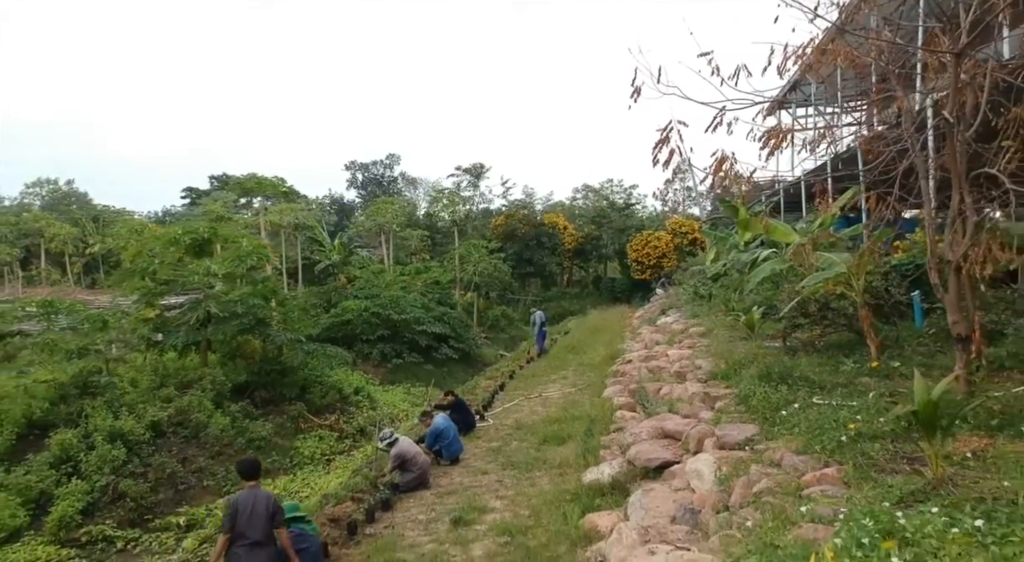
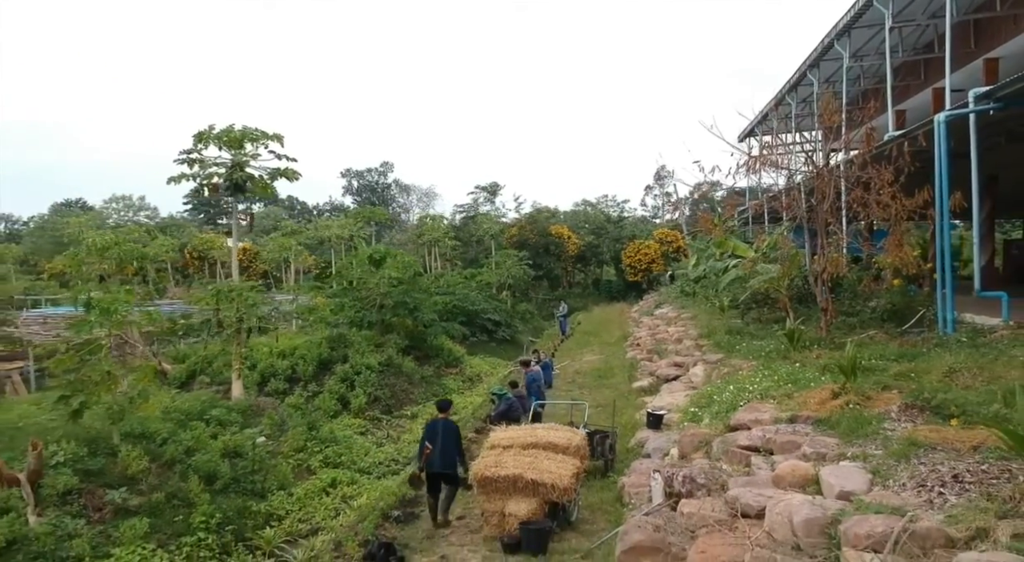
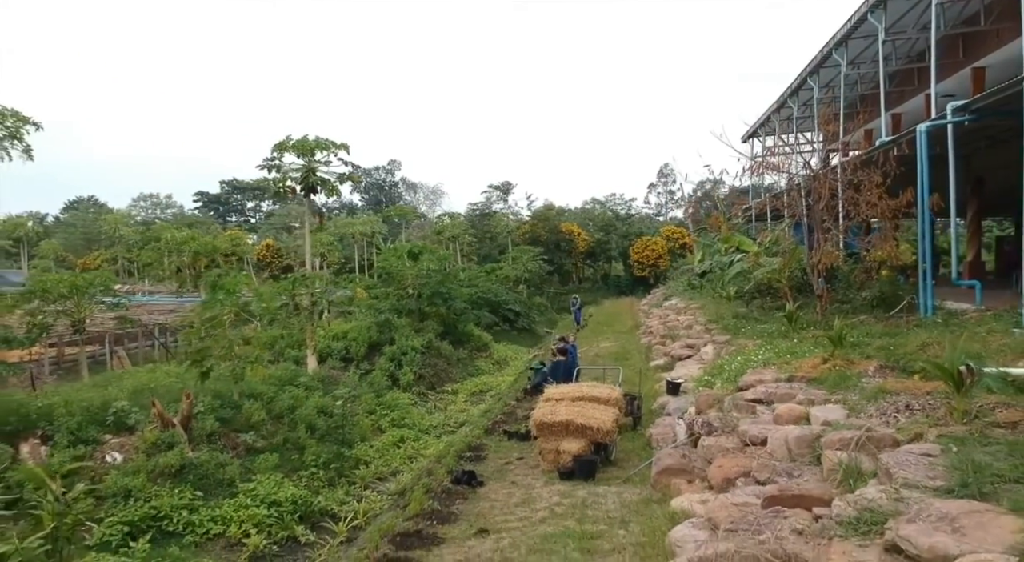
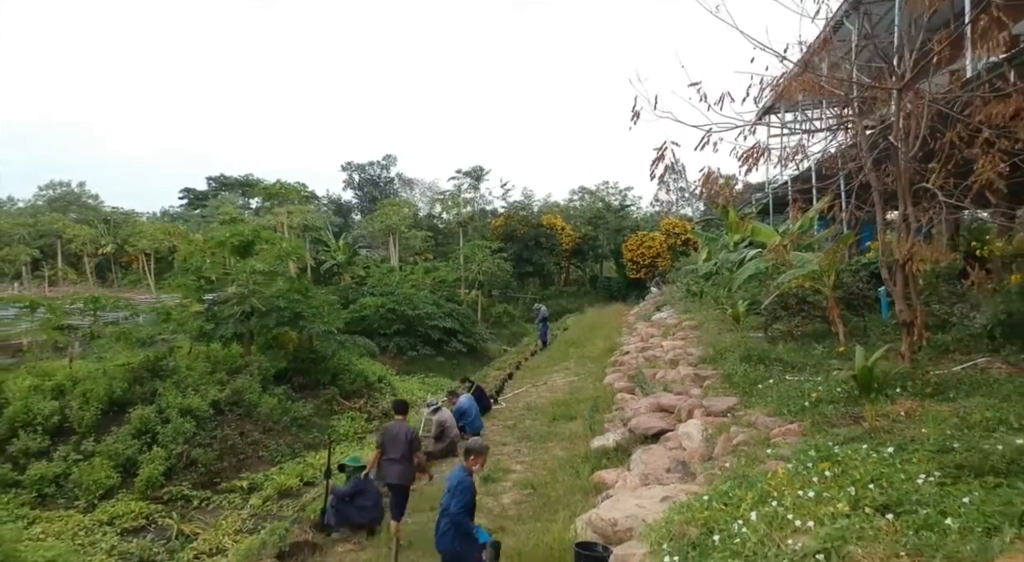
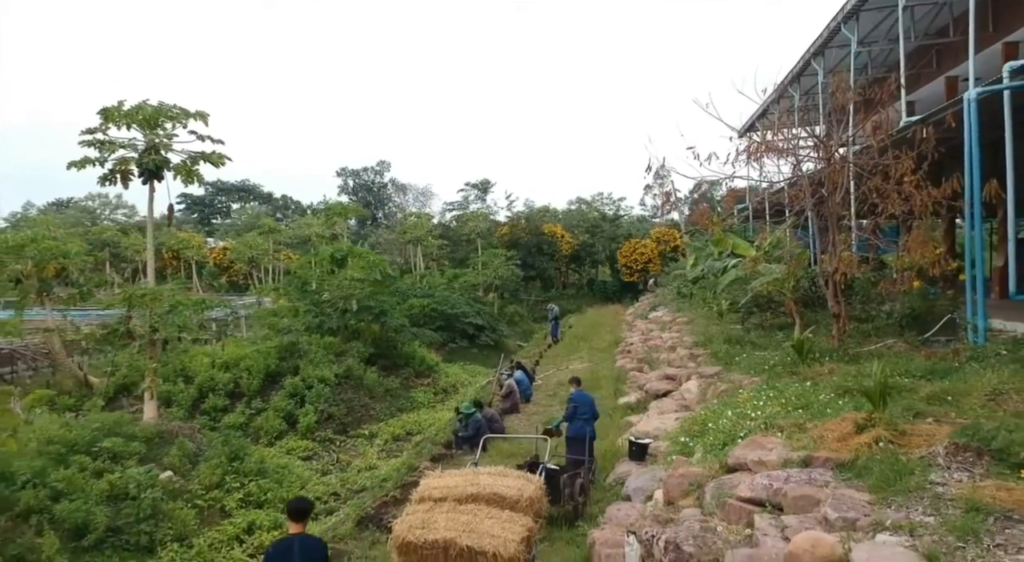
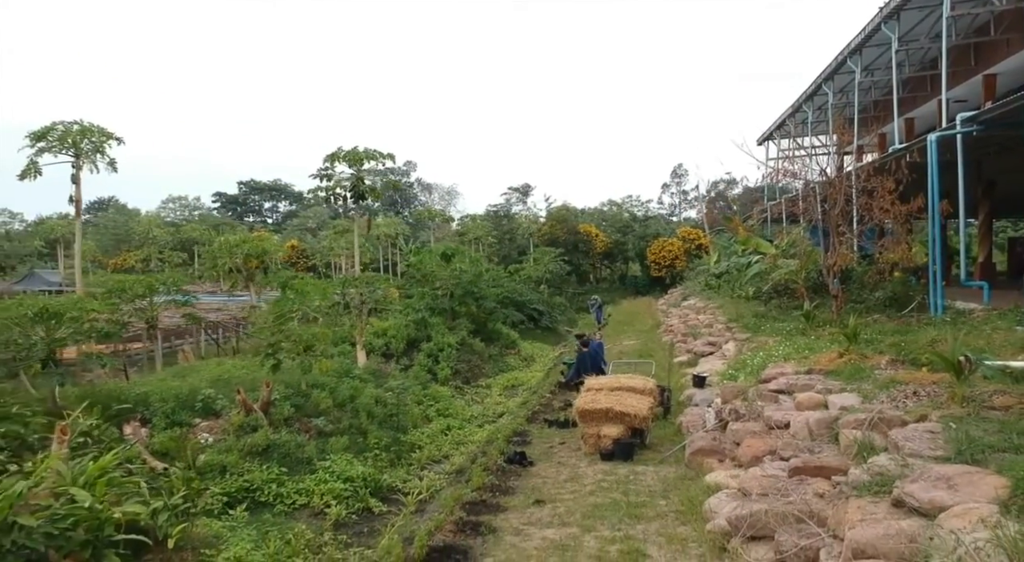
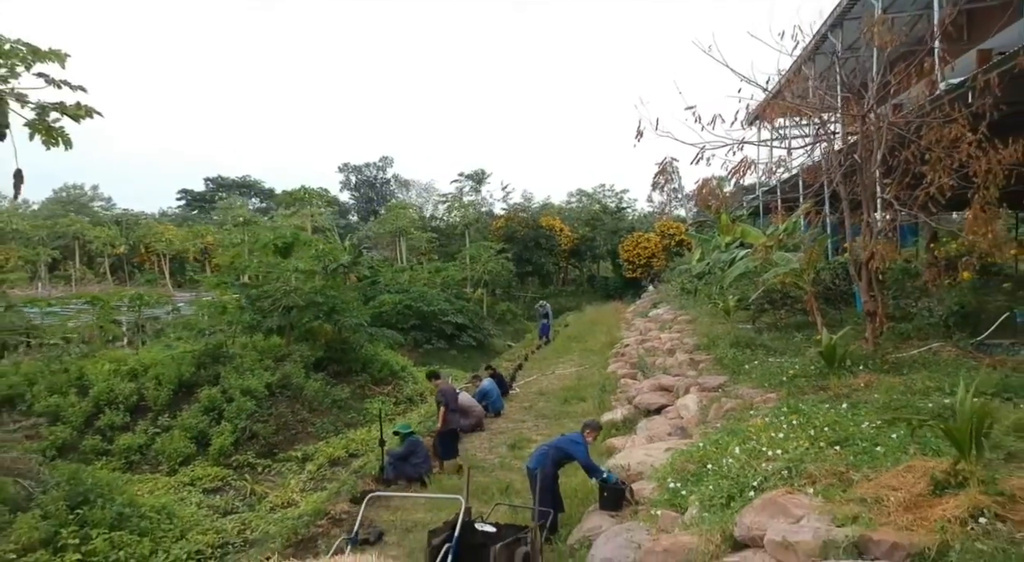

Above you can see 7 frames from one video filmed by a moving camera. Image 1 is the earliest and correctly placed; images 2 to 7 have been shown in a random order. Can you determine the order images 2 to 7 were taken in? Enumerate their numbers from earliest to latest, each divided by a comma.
4, 7, 5, 2, 3, 6
